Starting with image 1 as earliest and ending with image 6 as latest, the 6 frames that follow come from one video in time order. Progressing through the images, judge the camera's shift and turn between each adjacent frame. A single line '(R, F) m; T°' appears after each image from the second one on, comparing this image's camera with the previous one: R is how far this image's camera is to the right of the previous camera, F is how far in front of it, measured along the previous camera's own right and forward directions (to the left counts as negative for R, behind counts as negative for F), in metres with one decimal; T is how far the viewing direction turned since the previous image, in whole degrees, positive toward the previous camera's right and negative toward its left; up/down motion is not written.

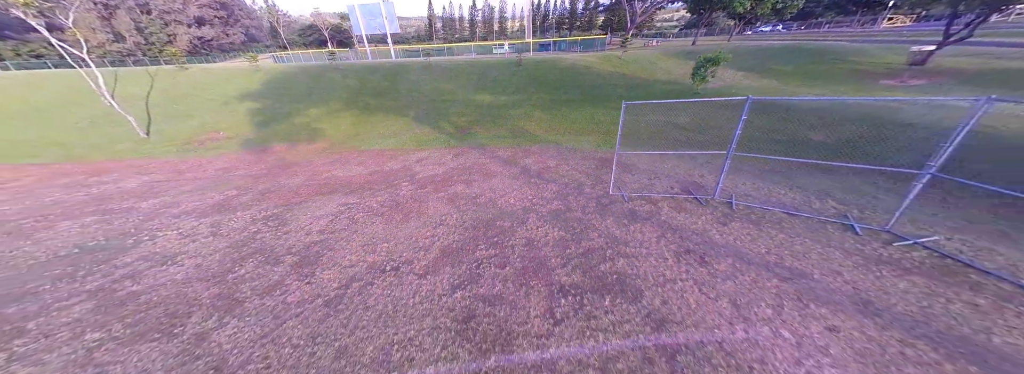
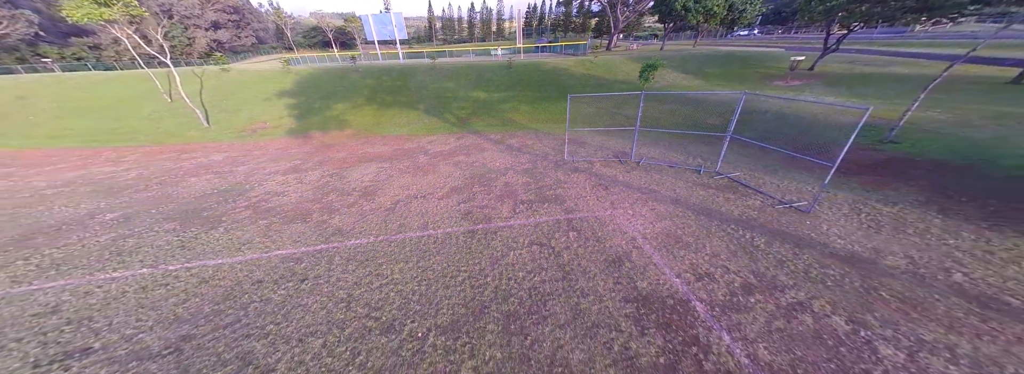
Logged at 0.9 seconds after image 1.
(+0.6, -3.6) m; 0°
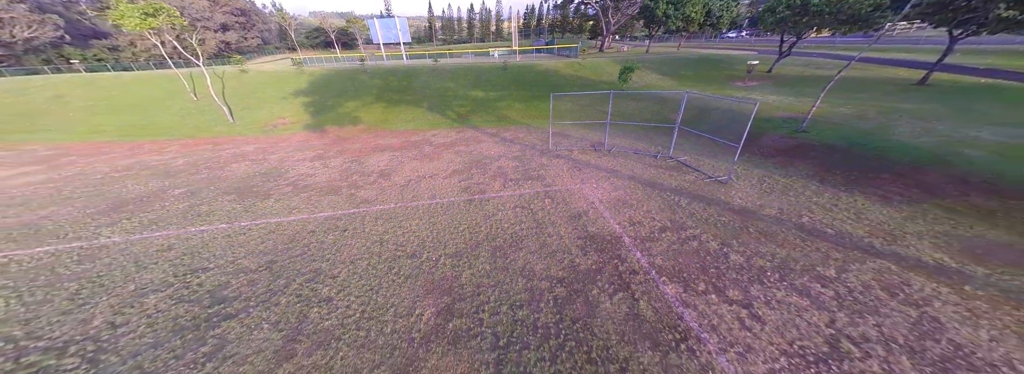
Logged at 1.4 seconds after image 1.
(+0.4, -2.0) m; 0°
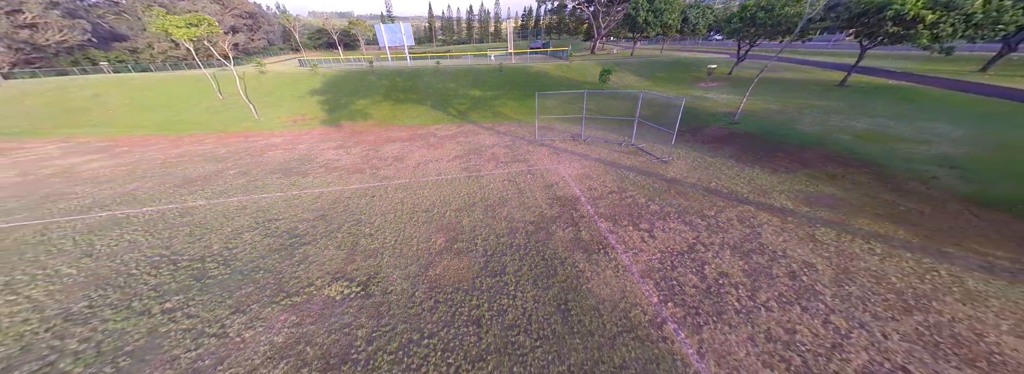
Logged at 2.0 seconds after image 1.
(+0.4, -2.4) m; 0°
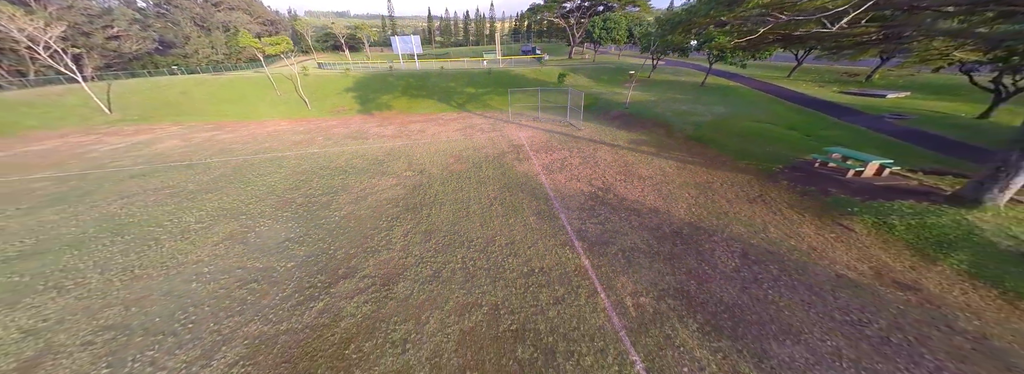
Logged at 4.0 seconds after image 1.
(+1.3, -7.9) m; +1°
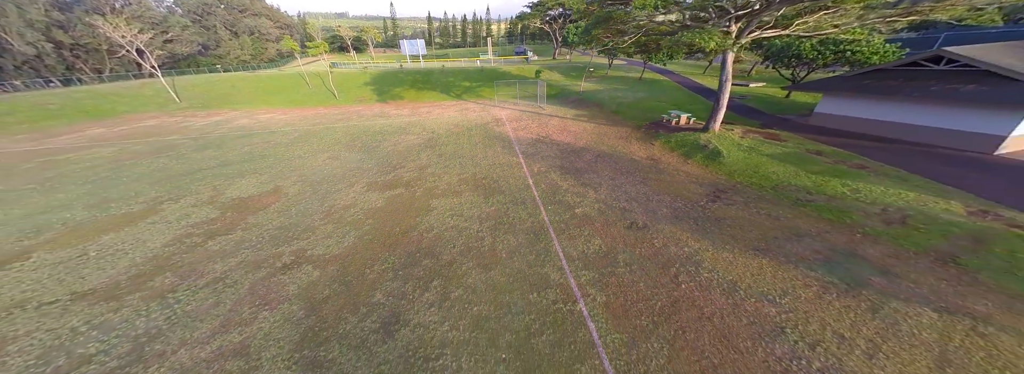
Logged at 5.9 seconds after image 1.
(+1.4, -7.0) m; 0°
